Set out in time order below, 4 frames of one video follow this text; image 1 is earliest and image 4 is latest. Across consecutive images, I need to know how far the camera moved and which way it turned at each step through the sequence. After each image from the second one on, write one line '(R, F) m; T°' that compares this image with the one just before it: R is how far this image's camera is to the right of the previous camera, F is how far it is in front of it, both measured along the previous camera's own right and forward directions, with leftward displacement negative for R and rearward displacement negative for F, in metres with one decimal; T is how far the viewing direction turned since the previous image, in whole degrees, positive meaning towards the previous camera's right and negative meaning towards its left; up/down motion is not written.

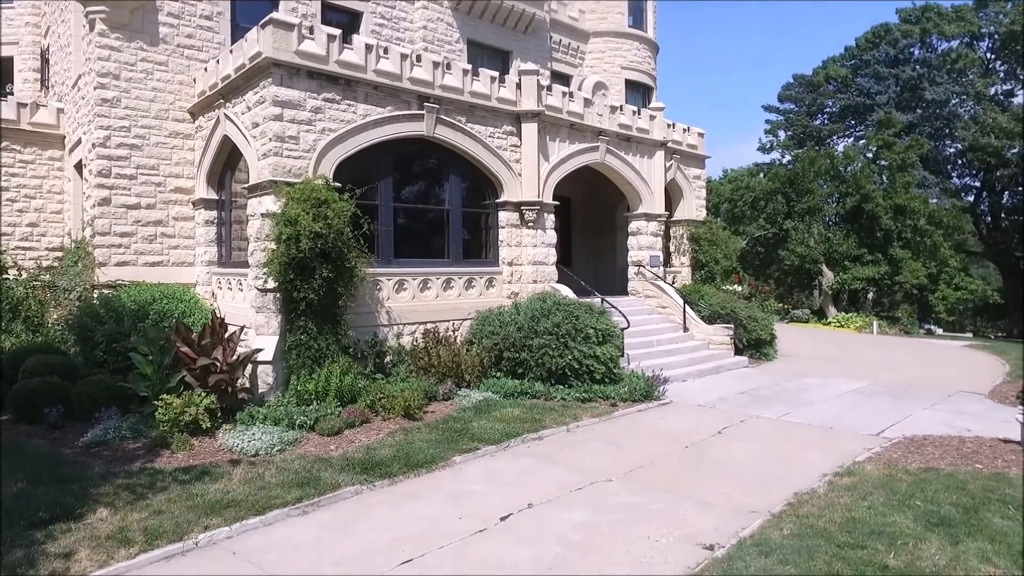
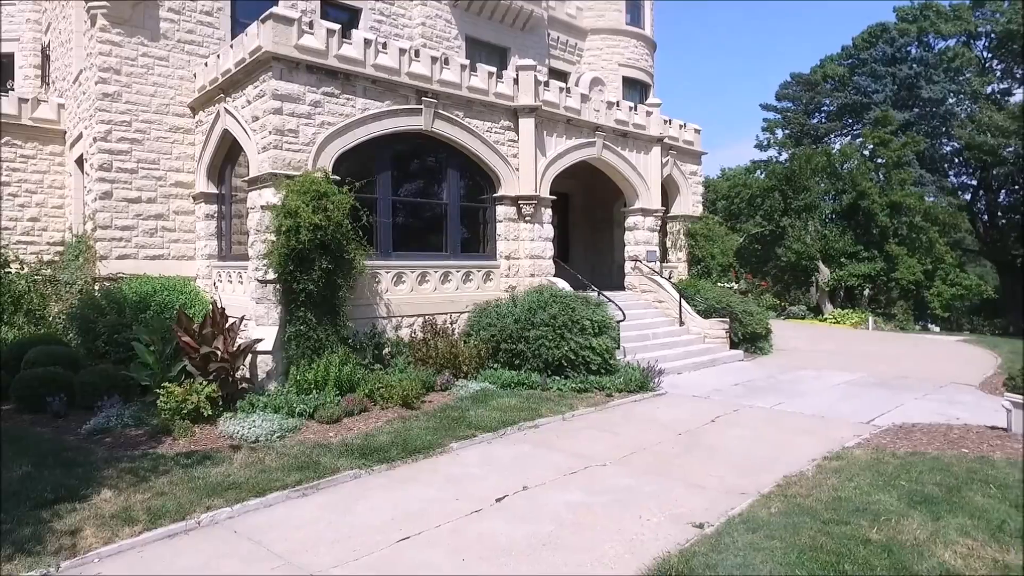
(0.0, -0.1) m; 0°
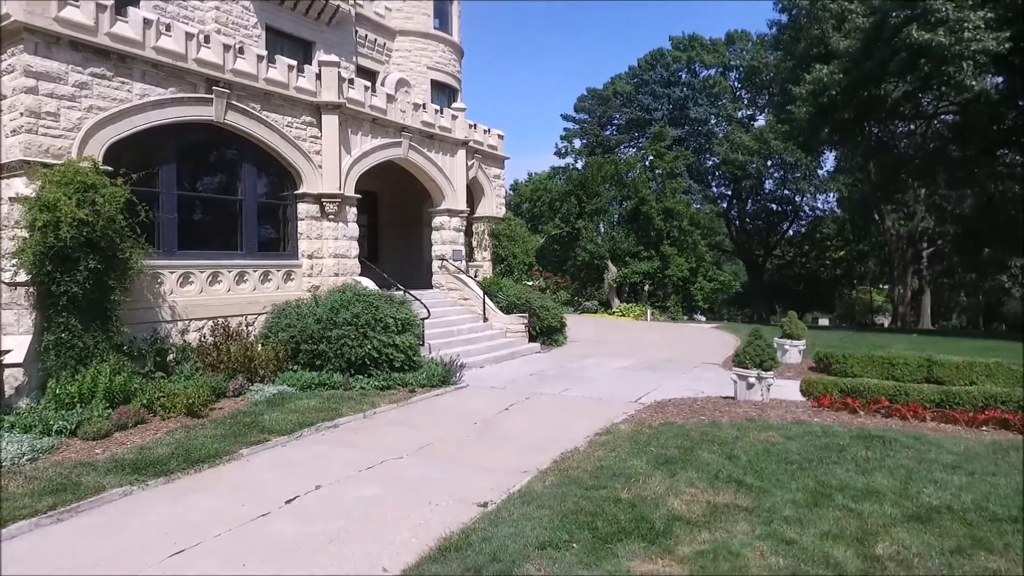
(+0.2, -0.3) m; +16°
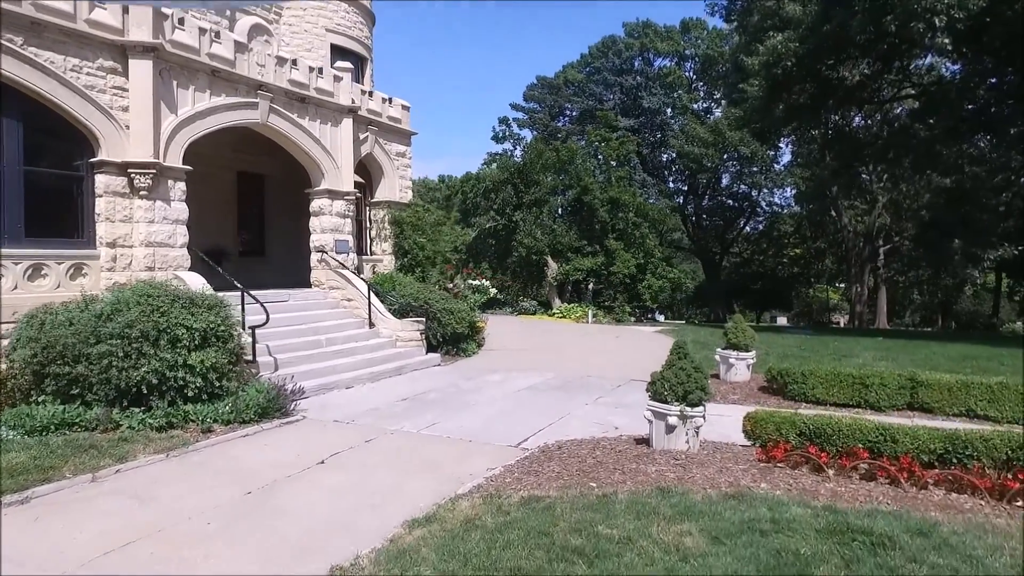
(+1.4, +2.7) m; +3°
